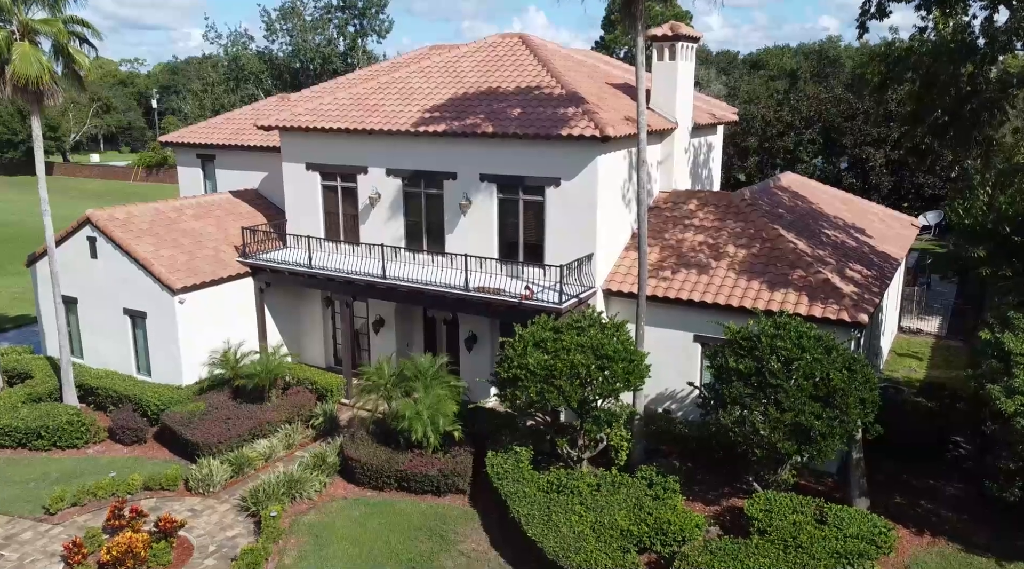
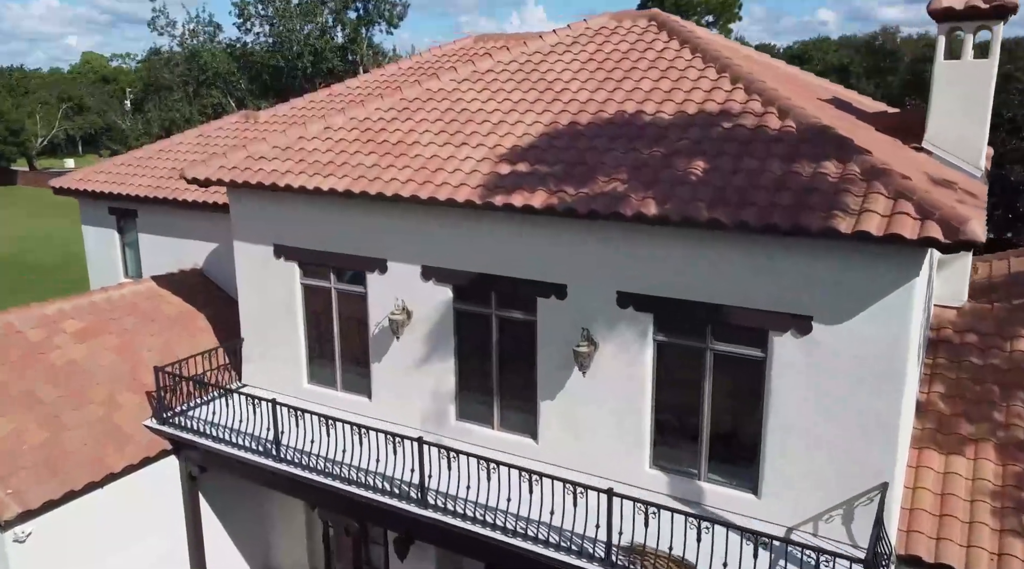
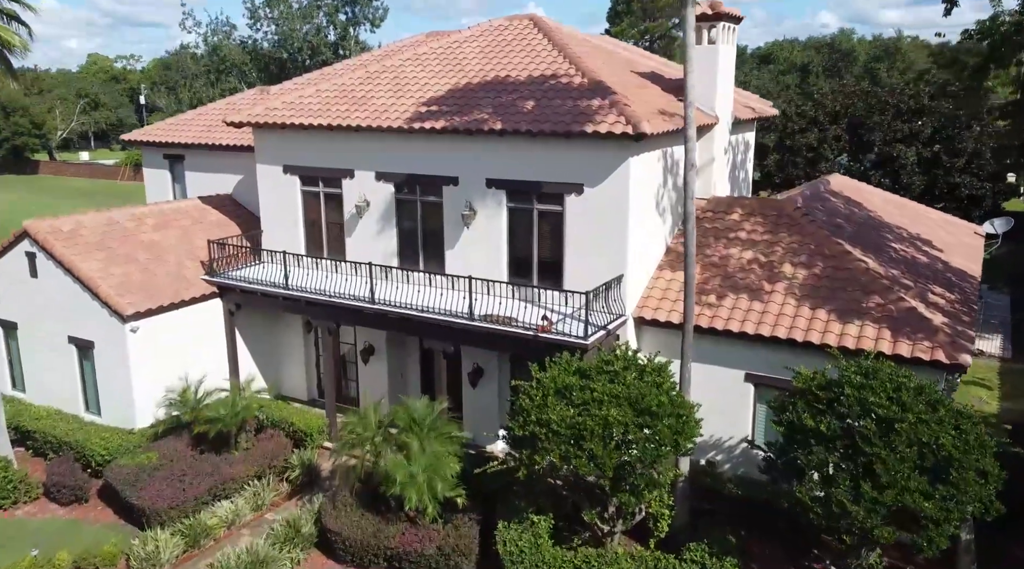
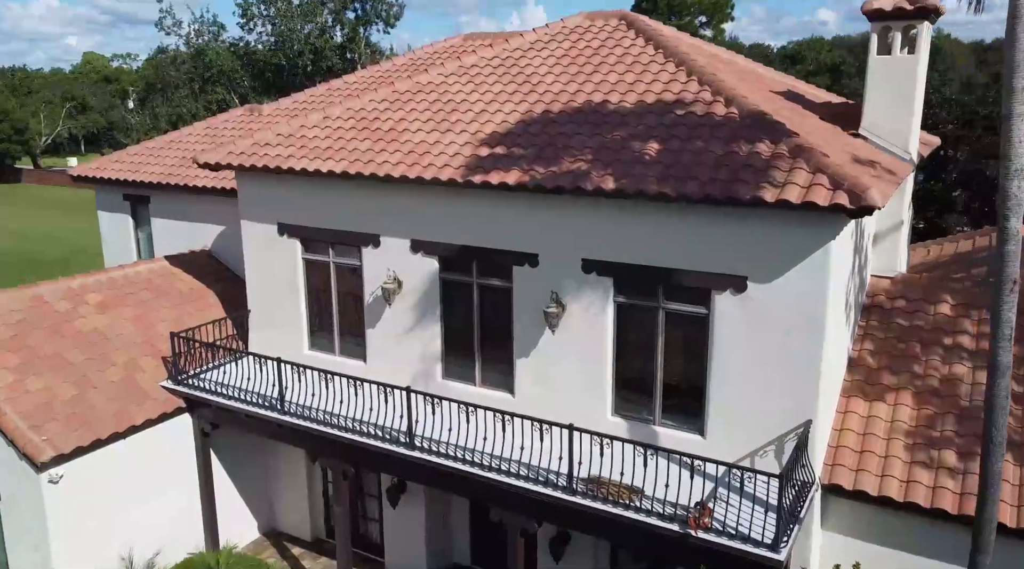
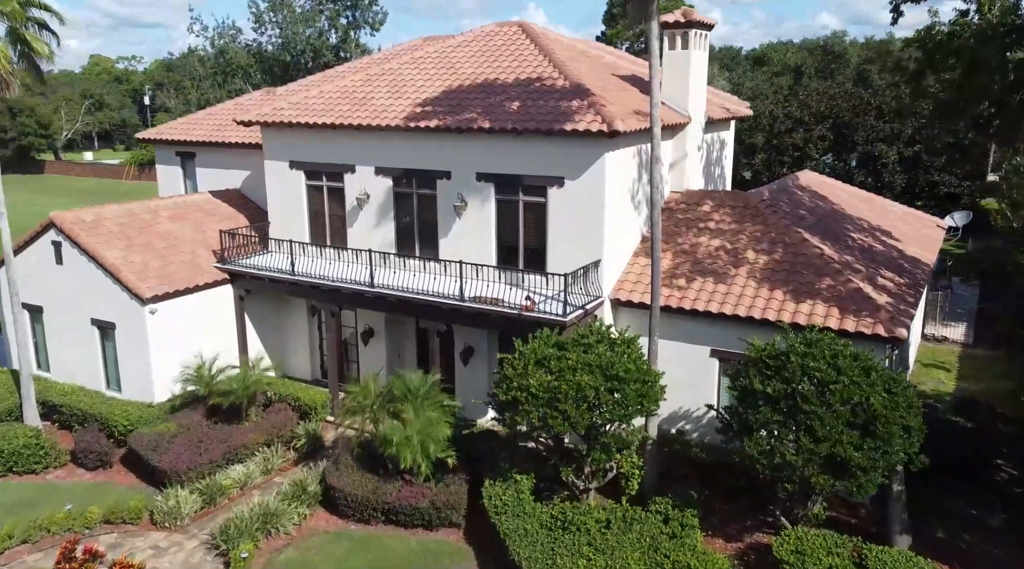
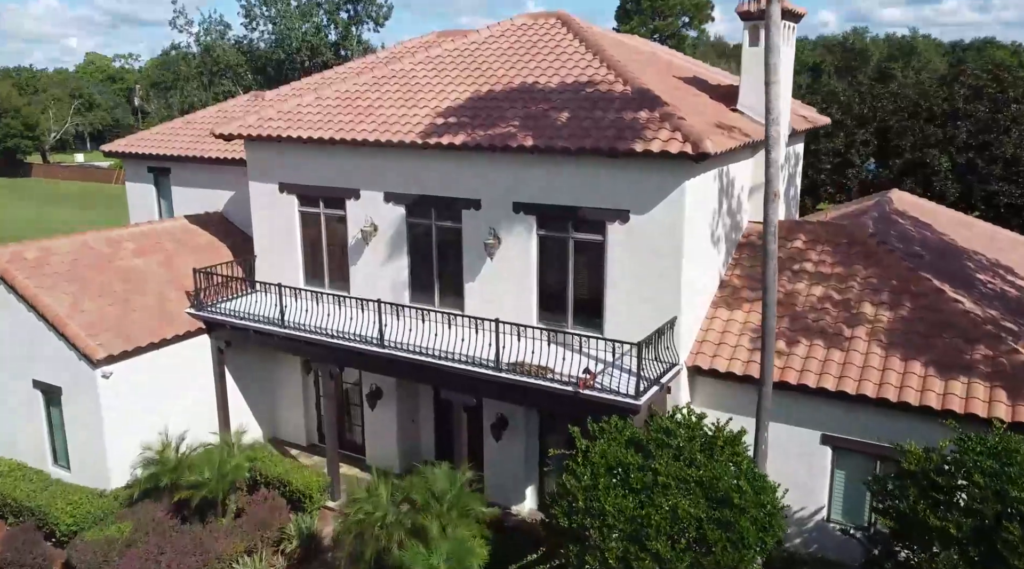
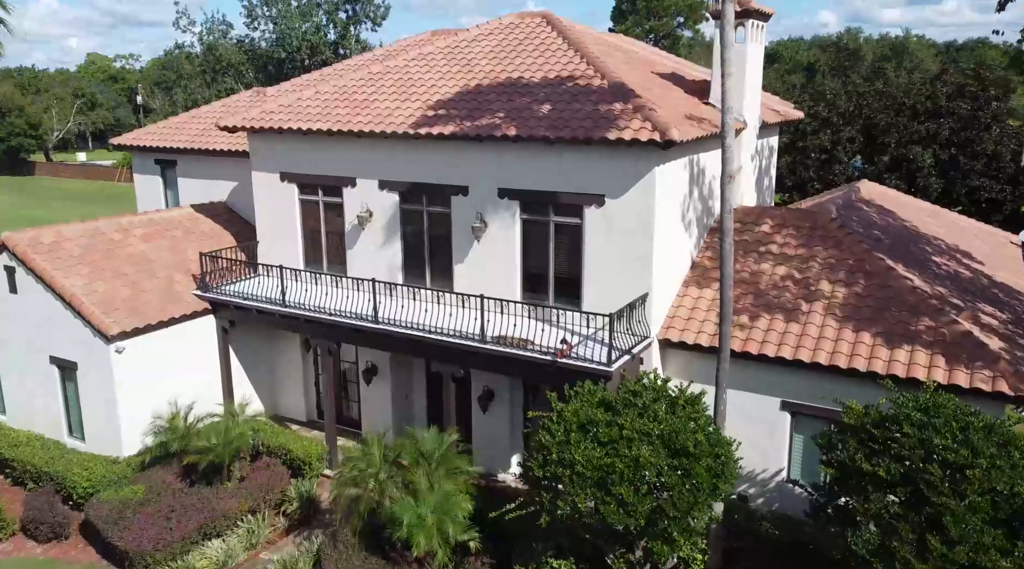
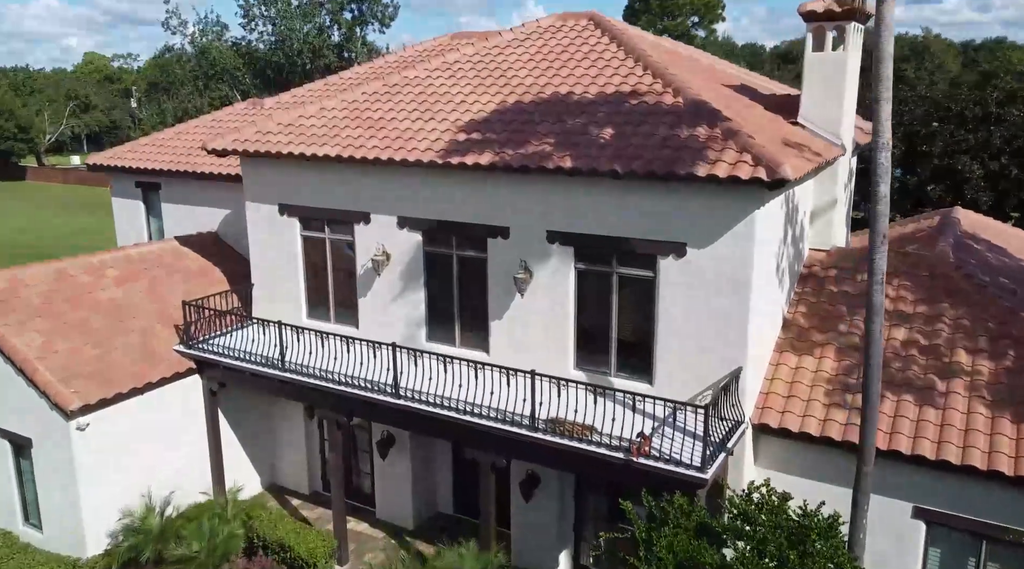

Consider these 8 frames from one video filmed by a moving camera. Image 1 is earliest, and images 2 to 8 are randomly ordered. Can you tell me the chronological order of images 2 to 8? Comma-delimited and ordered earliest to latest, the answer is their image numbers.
5, 3, 7, 6, 8, 4, 2
